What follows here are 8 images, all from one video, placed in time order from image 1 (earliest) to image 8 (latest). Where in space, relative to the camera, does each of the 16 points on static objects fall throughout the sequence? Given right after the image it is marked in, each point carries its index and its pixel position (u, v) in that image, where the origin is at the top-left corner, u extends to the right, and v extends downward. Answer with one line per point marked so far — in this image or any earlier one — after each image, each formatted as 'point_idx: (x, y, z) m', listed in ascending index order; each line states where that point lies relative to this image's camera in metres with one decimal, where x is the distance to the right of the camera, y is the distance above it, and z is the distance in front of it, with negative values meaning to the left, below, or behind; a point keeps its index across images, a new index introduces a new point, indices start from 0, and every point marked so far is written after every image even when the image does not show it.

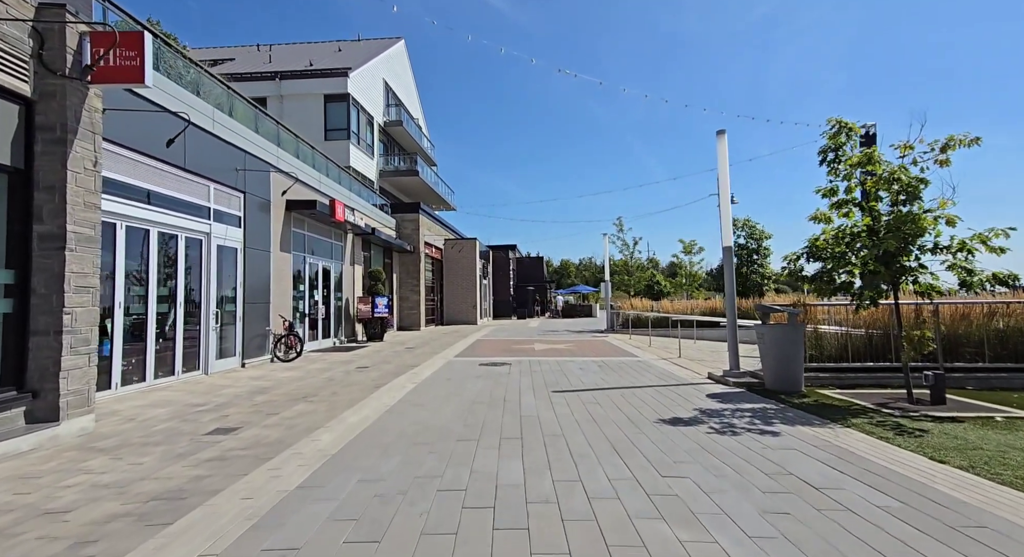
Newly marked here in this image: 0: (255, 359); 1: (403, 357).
0: (-6.1, -1.9, +10.9) m
1: (-2.9, -2.1, +12.2) m
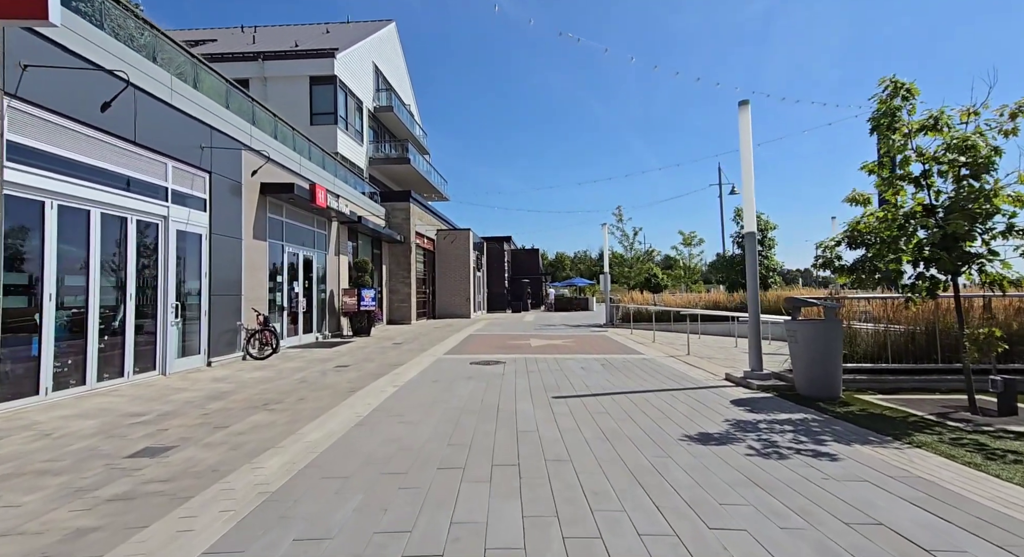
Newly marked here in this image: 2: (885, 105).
0: (-6.2, -1.7, +9.9) m
1: (-3.0, -1.9, +11.3) m
2: (+4.3, +2.0, +5.3) m
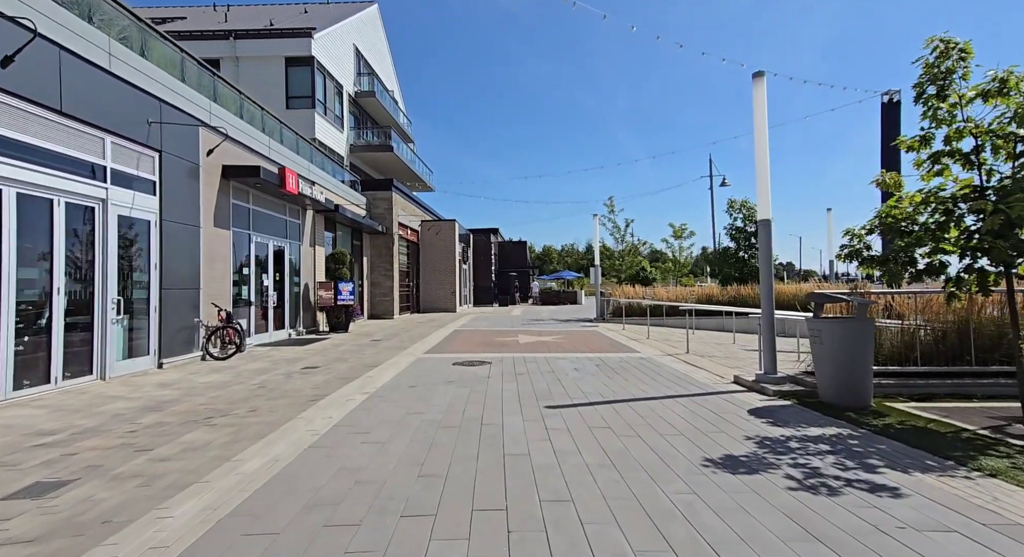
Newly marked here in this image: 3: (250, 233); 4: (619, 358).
0: (-6.5, -1.6, +8.9) m
1: (-3.3, -1.7, +10.4) m
2: (+4.1, +2.1, +4.6) m
3: (-6.6, +1.2, +11.7) m
4: (+2.1, -1.6, +9.3) m
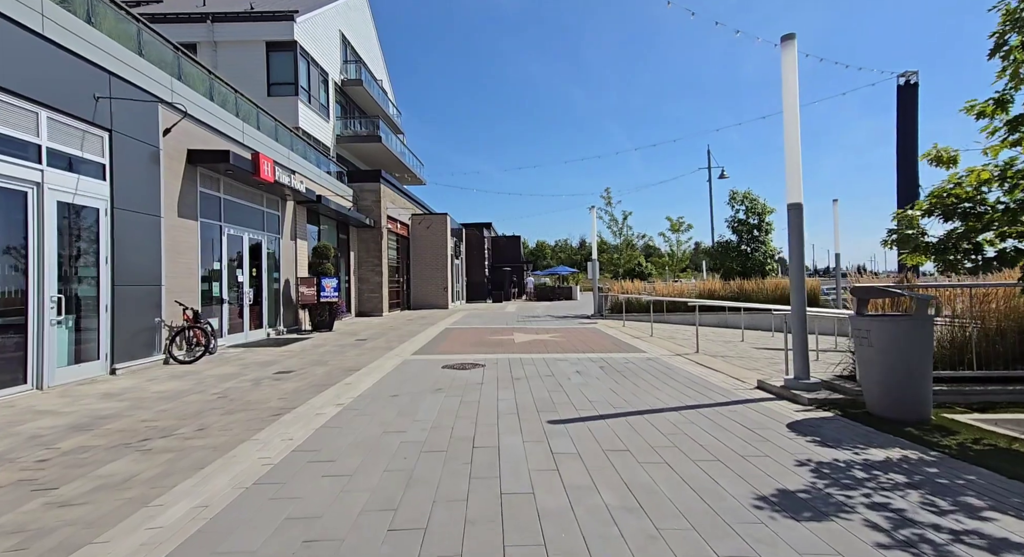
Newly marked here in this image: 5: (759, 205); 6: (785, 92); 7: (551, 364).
0: (-6.6, -1.5, +8.0) m
1: (-3.4, -1.6, +9.5) m
2: (+4.1, +2.1, +3.8) m
3: (-6.8, +1.3, +10.7) m
4: (+2.1, -1.5, +8.5) m
5: (+10.7, +3.2, +19.8) m
6: (+3.4, +2.3, +5.7) m
7: (+0.7, -1.5, +8.2) m
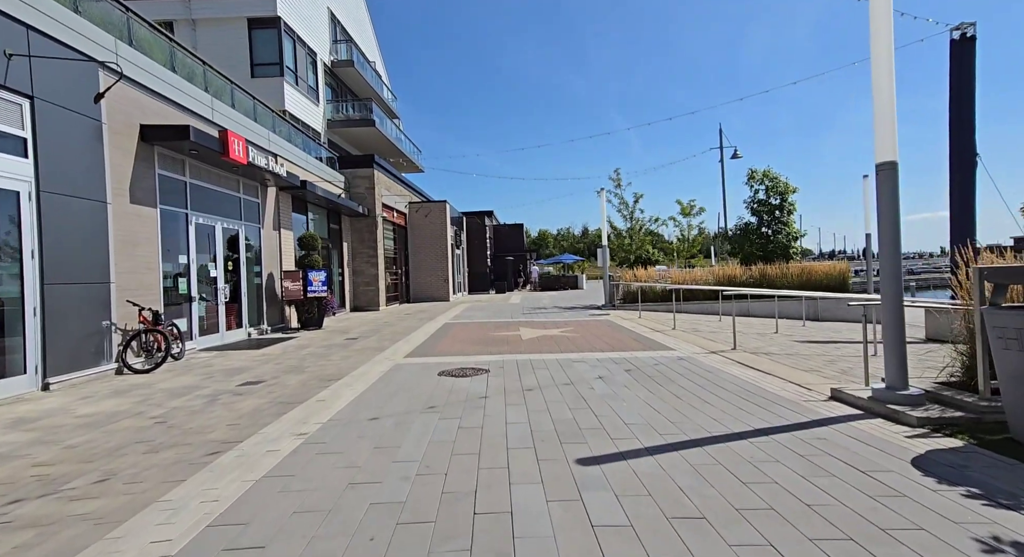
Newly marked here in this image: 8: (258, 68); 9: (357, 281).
0: (-6.4, -1.4, +6.8) m
1: (-3.3, -1.5, +8.3) m
2: (+4.2, +2.3, +2.5) m
3: (-6.7, +1.4, +9.5) m
4: (+2.2, -1.3, +7.3) m
5: (+10.8, +3.8, +18.4) m
6: (+3.4, +2.5, +4.3) m
7: (+0.8, -1.3, +6.9) m
8: (-10.8, +8.9, +19.5) m
9: (-6.7, -0.1, +19.7) m
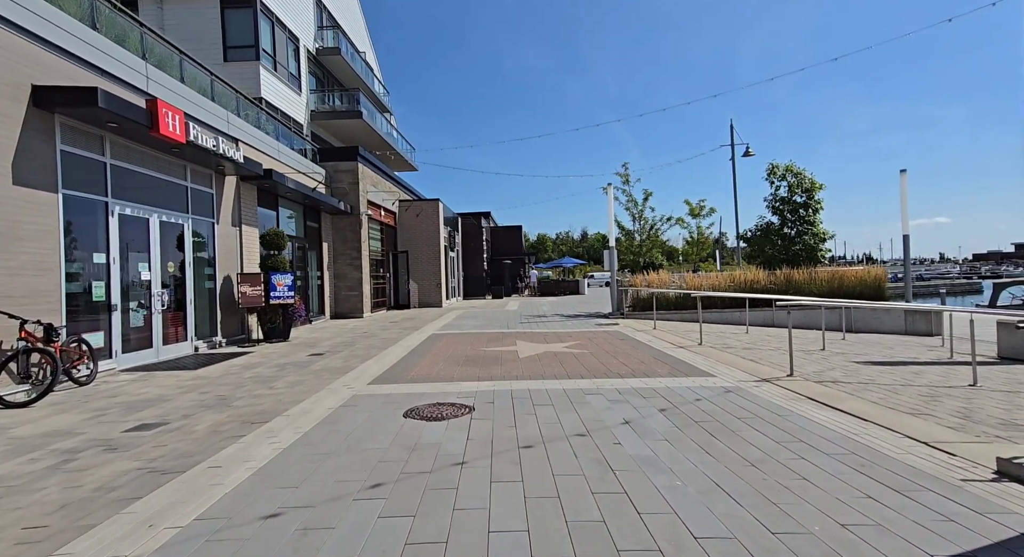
0: (-6.5, -1.5, +5.0) m
1: (-3.4, -1.5, +6.6) m
2: (+4.1, +2.3, +0.8) m
3: (-6.7, +1.3, +7.7) m
4: (+2.1, -1.4, +5.5) m
5: (+10.7, +3.6, +16.7) m
6: (+3.4, +2.4, +2.6) m
7: (+0.7, -1.4, +5.2) m
8: (-10.9, +8.8, +17.8) m
9: (-6.8, -0.3, +18.0) m
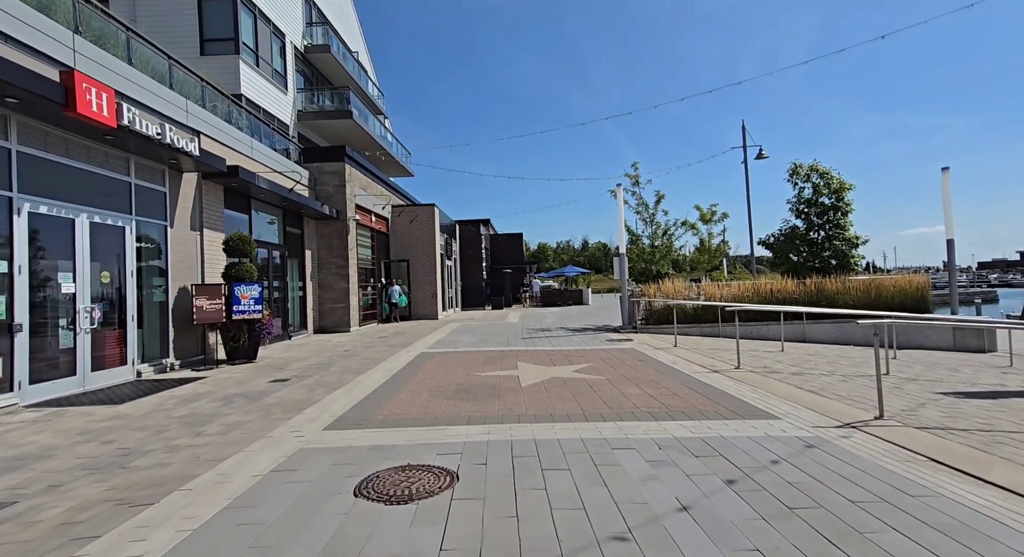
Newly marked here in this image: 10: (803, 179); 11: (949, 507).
0: (-6.5, -1.6, +3.5) m
1: (-3.4, -1.7, +5.1) m
2: (+4.1, +2.2, -0.7) m
3: (-6.7, +1.1, +6.3) m
4: (+2.1, -1.5, +4.0) m
5: (+10.7, +3.3, +15.3) m
6: (+3.4, +2.4, +1.2) m
7: (+0.7, -1.5, +3.7) m
8: (-10.9, +8.4, +16.5) m
9: (-6.8, -0.7, +16.5) m
10: (+10.1, +3.4, +15.9) m
11: (+2.8, -1.4, +3.0) m
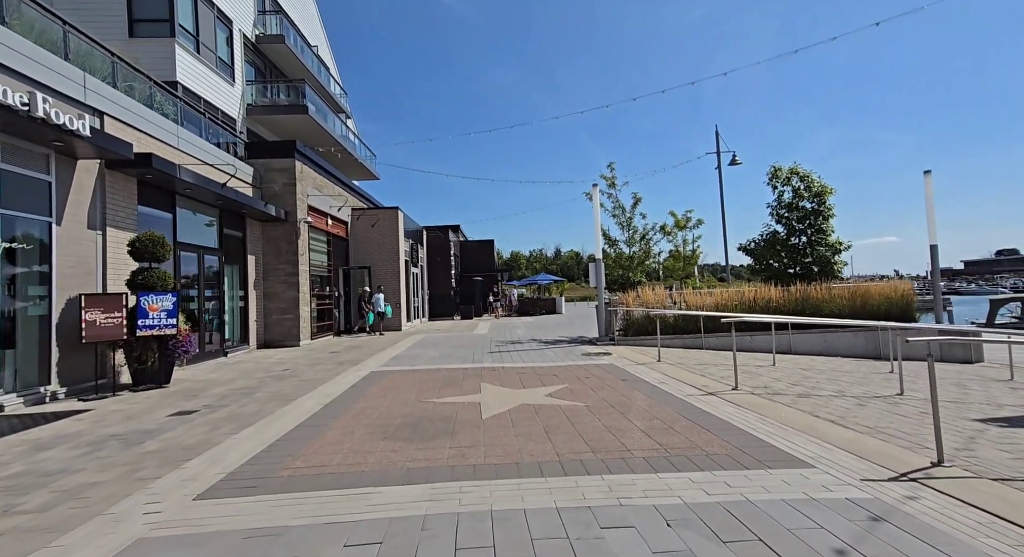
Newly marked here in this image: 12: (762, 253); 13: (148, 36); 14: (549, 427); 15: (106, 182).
0: (-6.8, -1.6, +1.9) m
1: (-3.7, -1.7, +3.6) m
2: (+4.0, +2.3, -1.6) m
3: (-7.2, +1.0, +4.6) m
4: (+1.8, -1.5, +2.9) m
5: (+9.7, +3.0, +14.7) m
6: (+3.2, +2.4, +0.2) m
7: (+0.4, -1.5, +2.4) m
8: (-11.9, +8.1, +14.7) m
9: (-7.8, -0.9, +14.8) m
10: (+9.0, +3.2, +15.3) m
11: (+2.6, -1.5, +1.9) m
12: (+8.2, +0.8, +15.1) m
13: (-11.6, +7.8, +14.7) m
14: (+0.4, -1.7, +5.2) m
15: (-7.5, +1.8, +8.6) m
